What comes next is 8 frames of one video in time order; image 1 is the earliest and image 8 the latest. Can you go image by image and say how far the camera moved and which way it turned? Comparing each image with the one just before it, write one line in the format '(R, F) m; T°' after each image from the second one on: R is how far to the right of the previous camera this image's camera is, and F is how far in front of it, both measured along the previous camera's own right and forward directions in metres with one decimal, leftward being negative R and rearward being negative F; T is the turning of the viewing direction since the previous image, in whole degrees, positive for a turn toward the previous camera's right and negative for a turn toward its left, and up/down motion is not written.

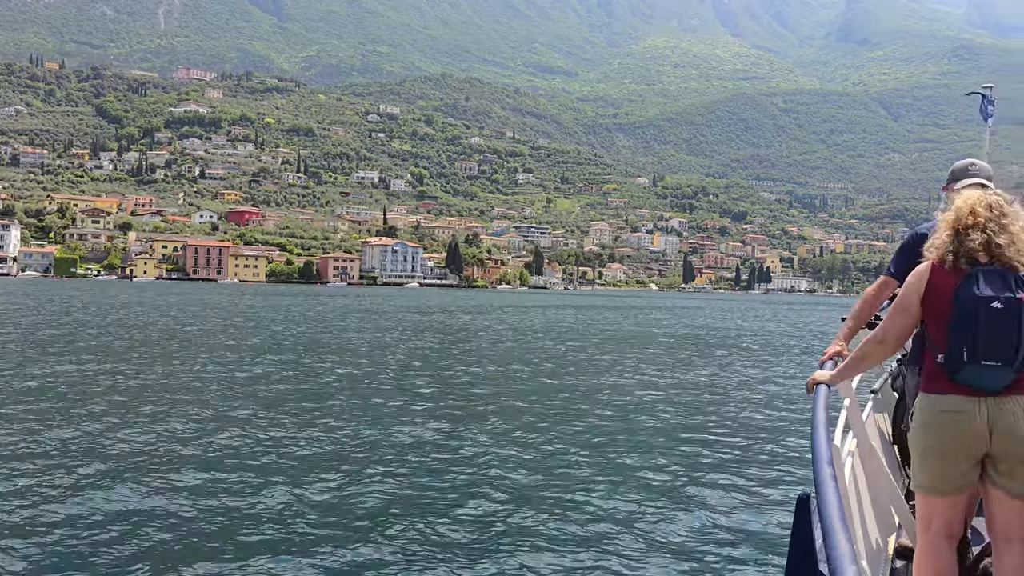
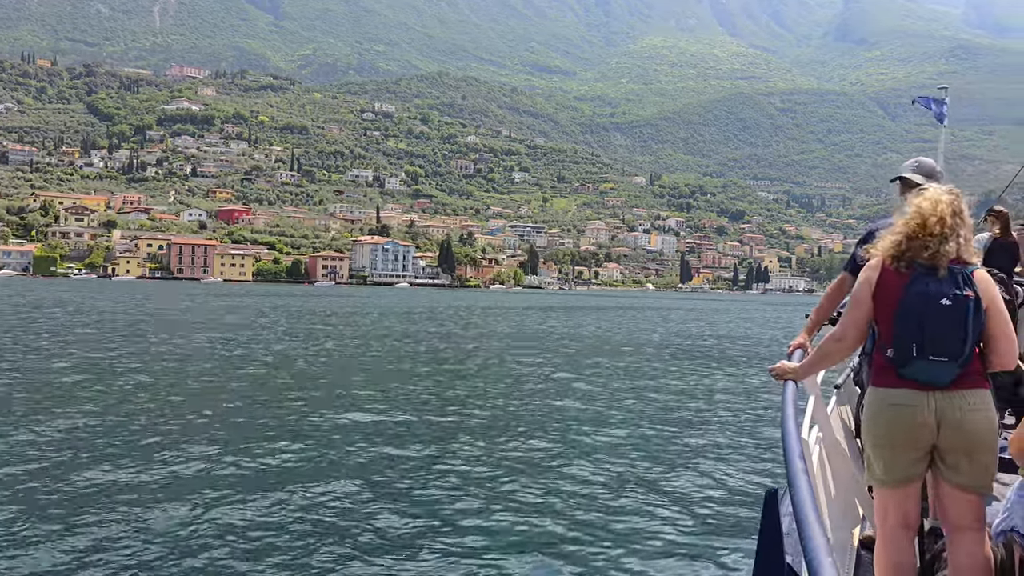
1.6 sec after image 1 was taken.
(+0.5, +1.9) m; 0°
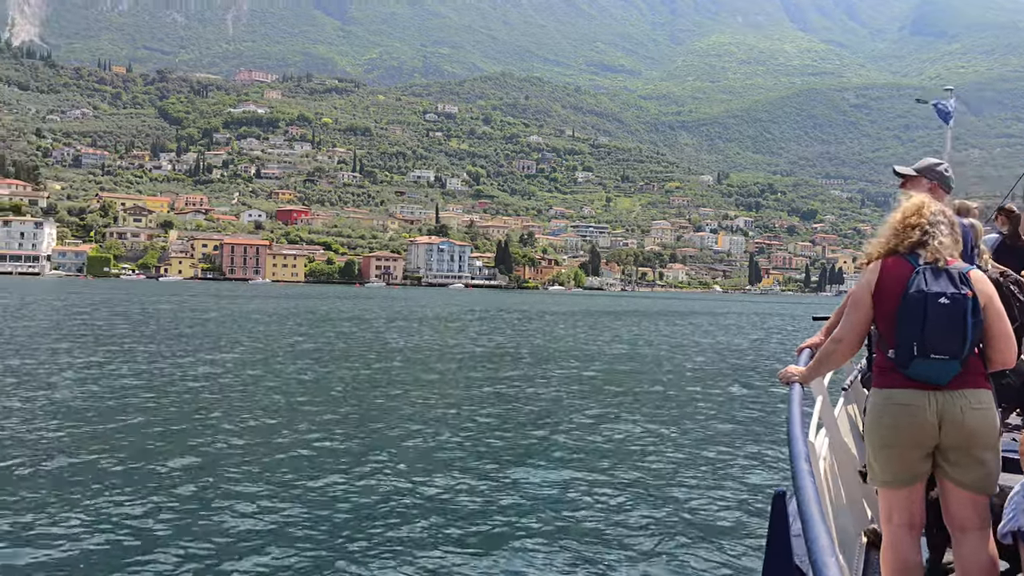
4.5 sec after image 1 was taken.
(+0.8, +3.0) m; -4°
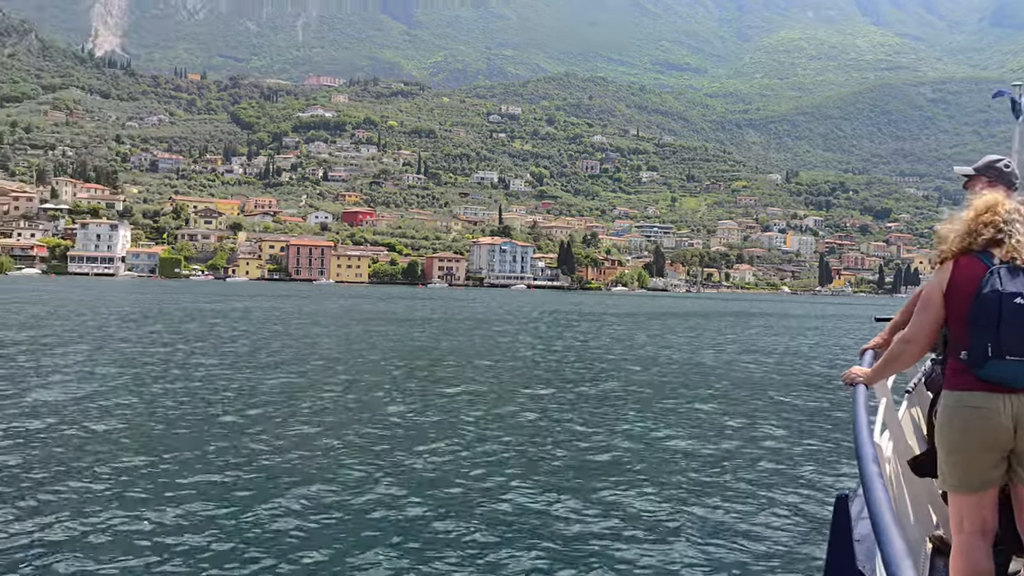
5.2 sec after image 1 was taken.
(+0.2, +0.3) m; -4°
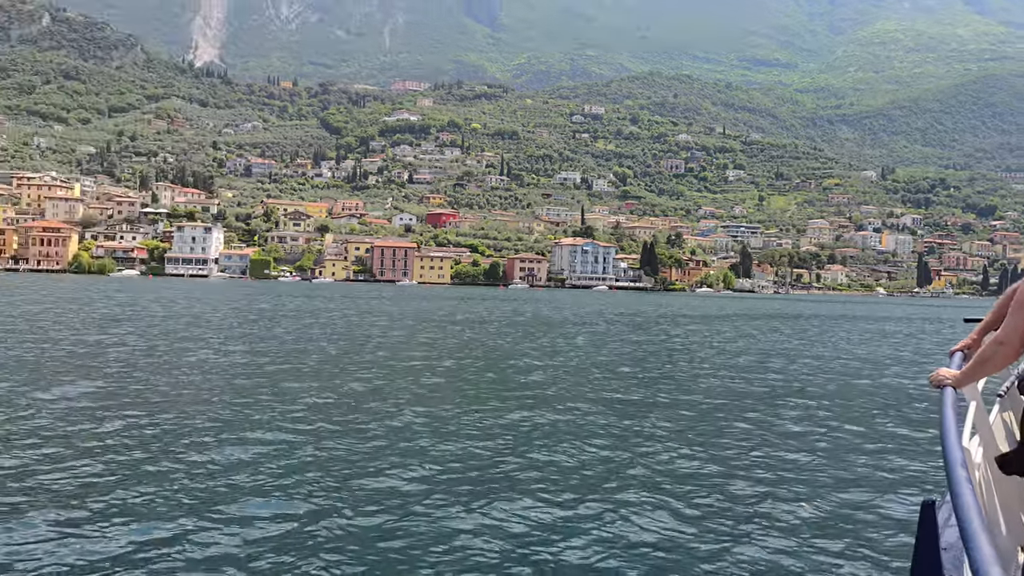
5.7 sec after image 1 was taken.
(+0.3, +0.2) m; -5°
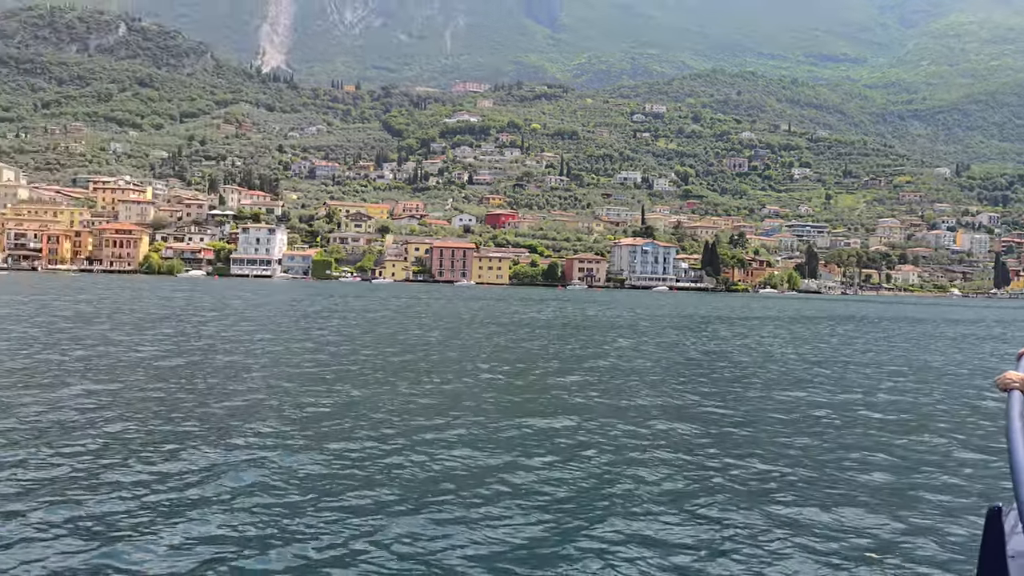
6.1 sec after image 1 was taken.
(+0.3, +0.3) m; -4°
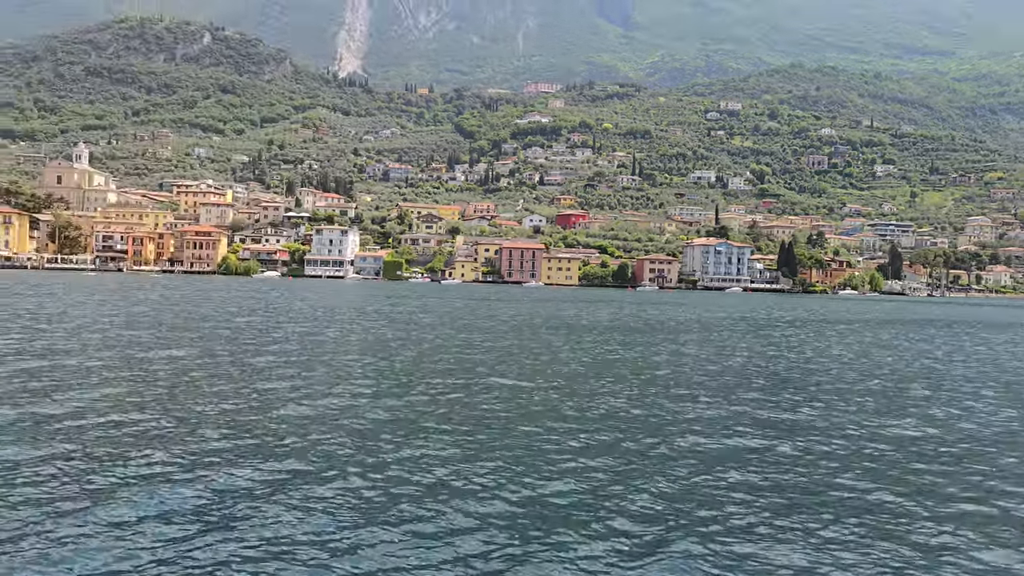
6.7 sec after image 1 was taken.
(+0.5, +0.7) m; -5°
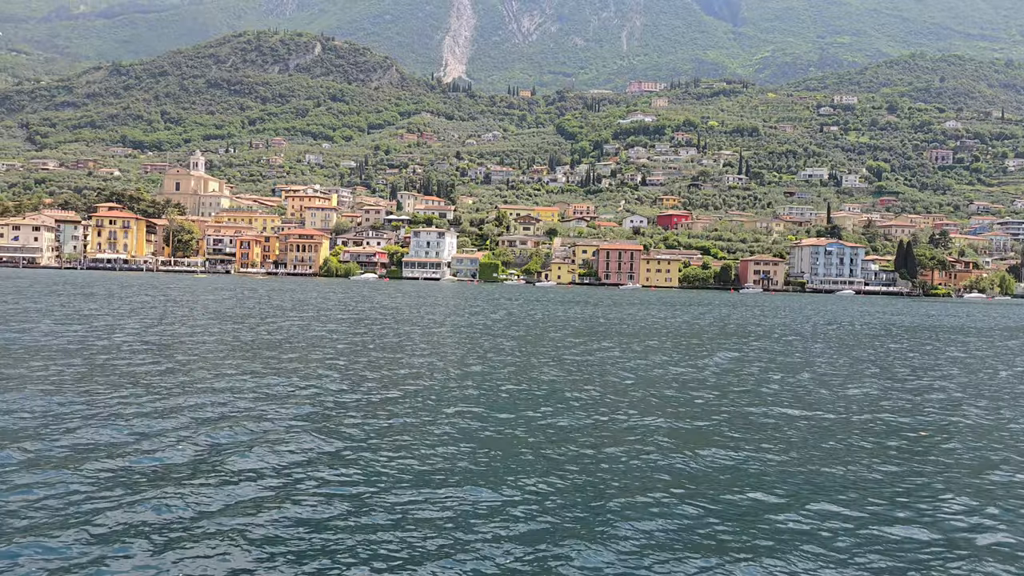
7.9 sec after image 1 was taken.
(+0.8, +2.2) m; -7°
